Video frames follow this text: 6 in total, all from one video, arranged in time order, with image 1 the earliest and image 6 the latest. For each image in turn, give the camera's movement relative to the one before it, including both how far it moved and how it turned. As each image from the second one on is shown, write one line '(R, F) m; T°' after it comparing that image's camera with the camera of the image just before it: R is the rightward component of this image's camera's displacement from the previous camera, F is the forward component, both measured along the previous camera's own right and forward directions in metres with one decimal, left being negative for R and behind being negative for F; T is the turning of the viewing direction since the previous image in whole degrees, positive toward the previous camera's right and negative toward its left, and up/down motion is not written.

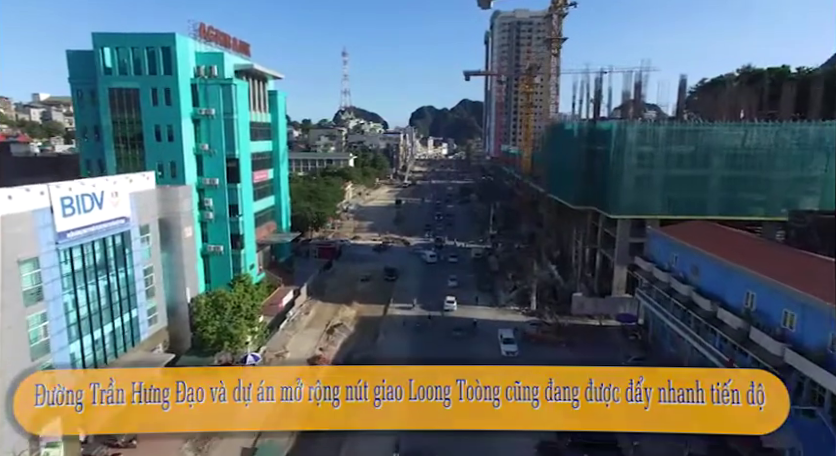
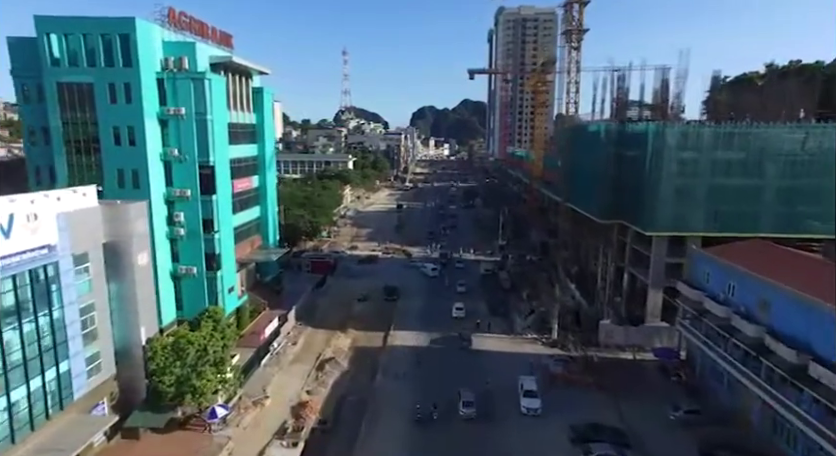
(-0.2, +4.4) m; 0°
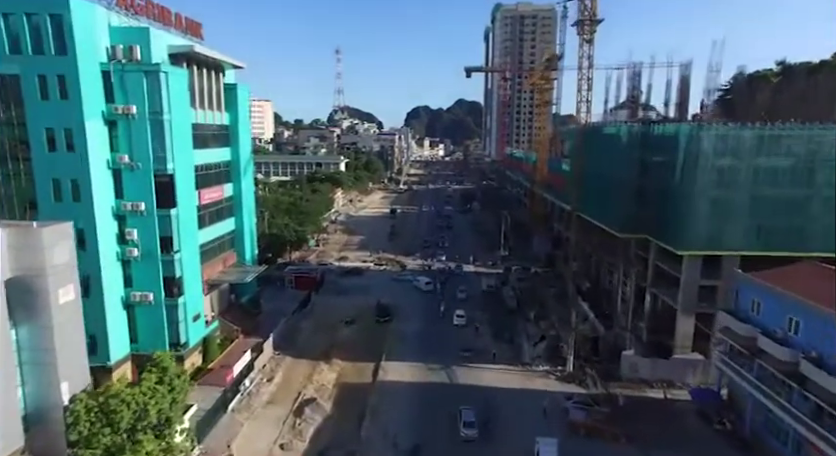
(0.0, +3.9) m; +1°
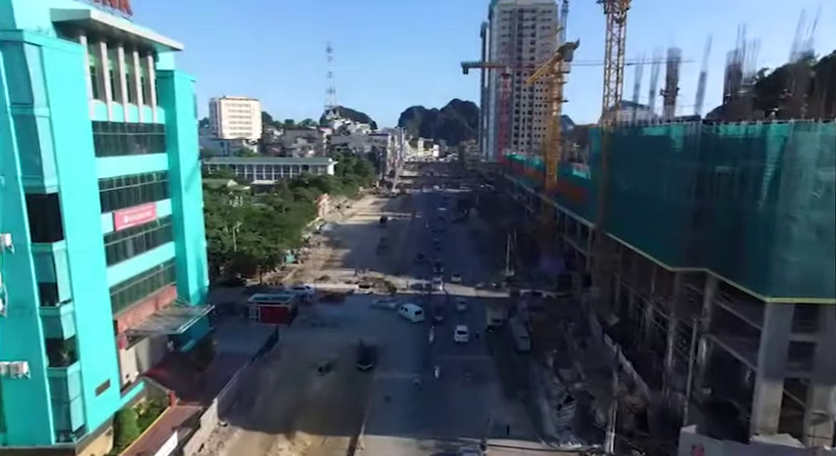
(+0.2, +6.7) m; +1°
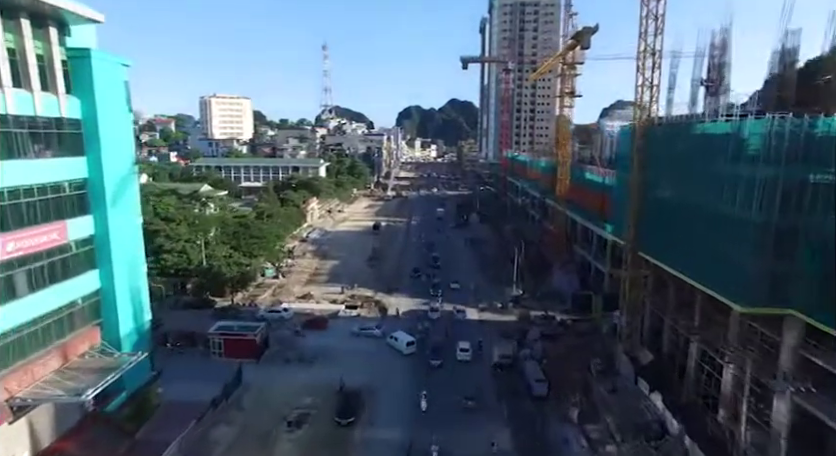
(+0.2, +5.3) m; 0°
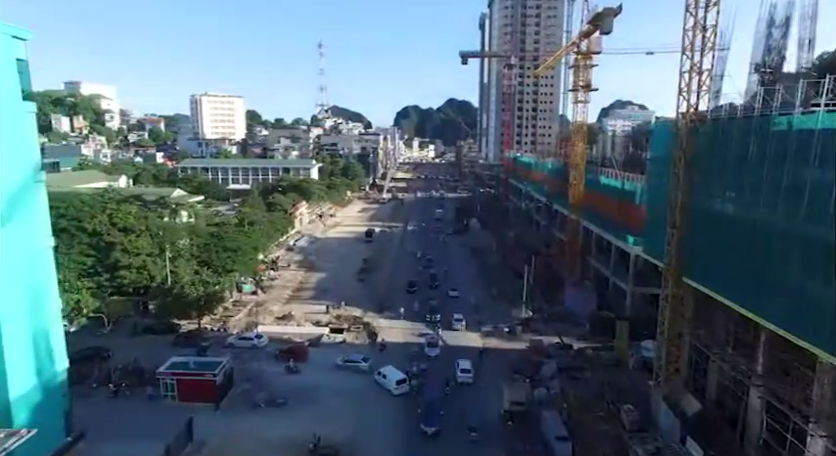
(+0.2, +4.8) m; 0°
